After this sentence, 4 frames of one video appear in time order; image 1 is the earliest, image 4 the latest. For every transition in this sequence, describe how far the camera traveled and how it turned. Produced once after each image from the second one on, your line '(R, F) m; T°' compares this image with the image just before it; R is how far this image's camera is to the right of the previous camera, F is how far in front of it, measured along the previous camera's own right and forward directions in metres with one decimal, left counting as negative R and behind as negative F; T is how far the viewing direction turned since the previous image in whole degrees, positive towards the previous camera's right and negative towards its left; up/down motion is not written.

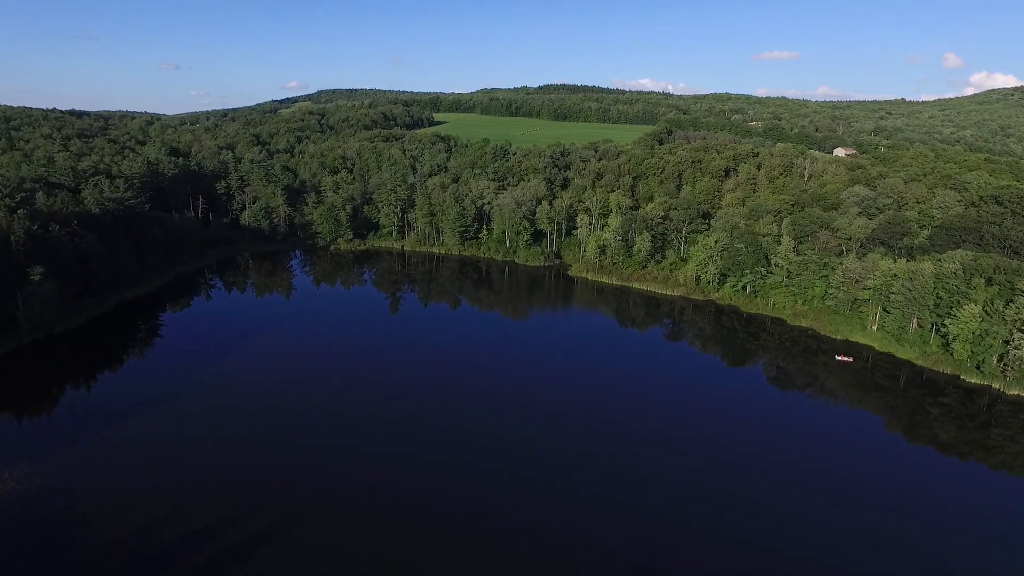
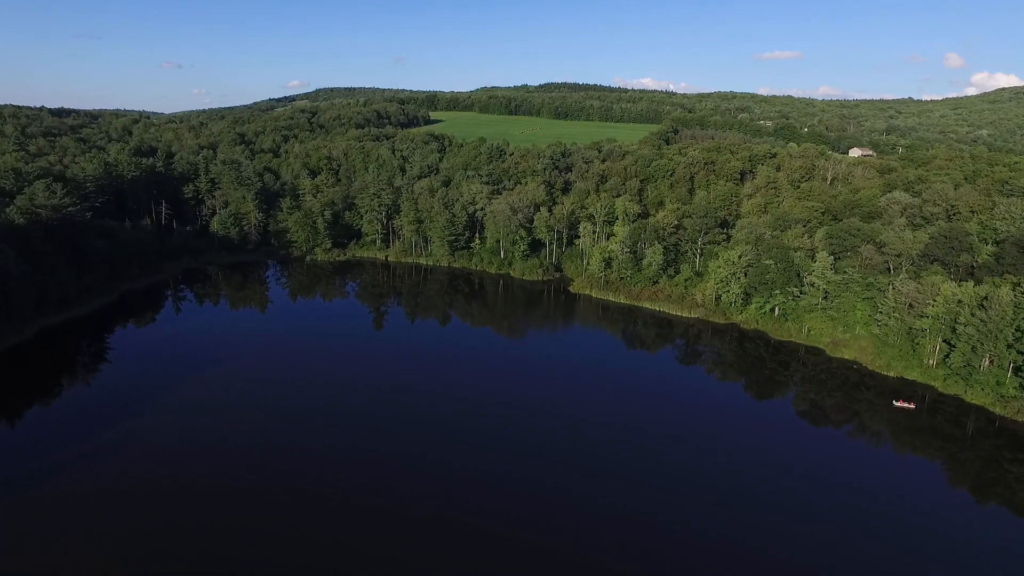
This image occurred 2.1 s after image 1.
(+0.6, +6.4) m; 0°
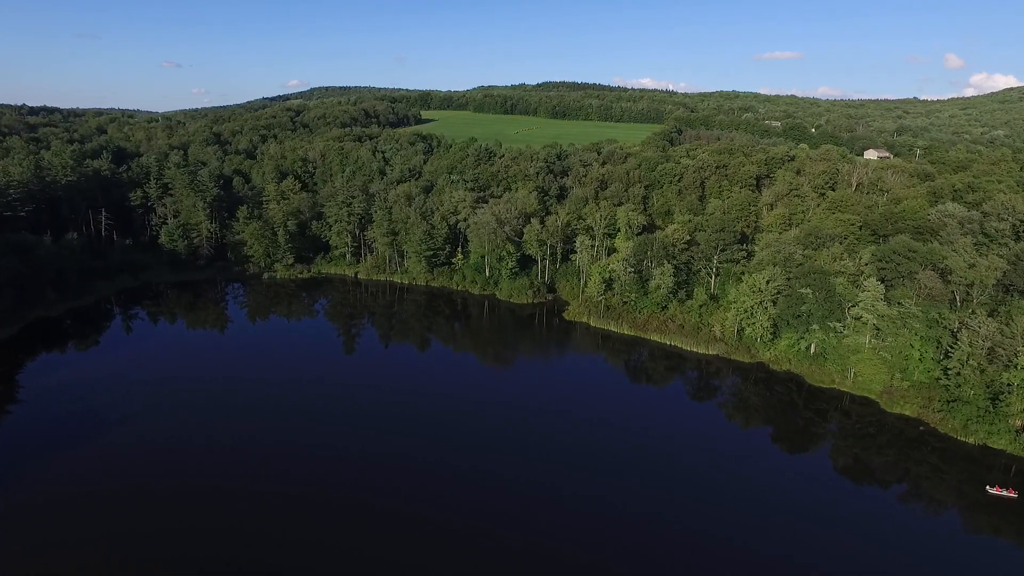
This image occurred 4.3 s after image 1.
(+1.0, +7.4) m; 0°
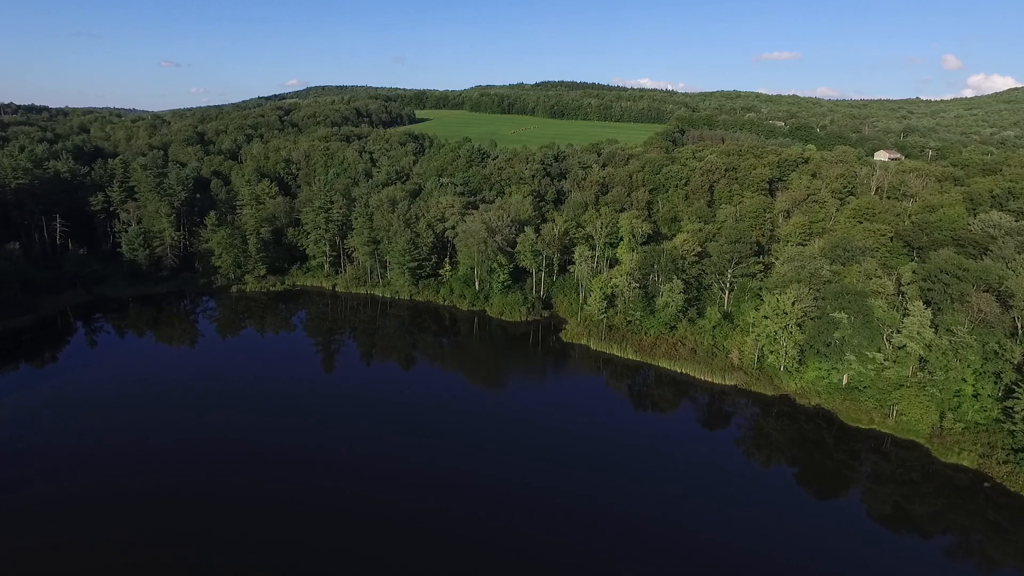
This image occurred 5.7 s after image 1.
(+0.5, +4.6) m; 0°
